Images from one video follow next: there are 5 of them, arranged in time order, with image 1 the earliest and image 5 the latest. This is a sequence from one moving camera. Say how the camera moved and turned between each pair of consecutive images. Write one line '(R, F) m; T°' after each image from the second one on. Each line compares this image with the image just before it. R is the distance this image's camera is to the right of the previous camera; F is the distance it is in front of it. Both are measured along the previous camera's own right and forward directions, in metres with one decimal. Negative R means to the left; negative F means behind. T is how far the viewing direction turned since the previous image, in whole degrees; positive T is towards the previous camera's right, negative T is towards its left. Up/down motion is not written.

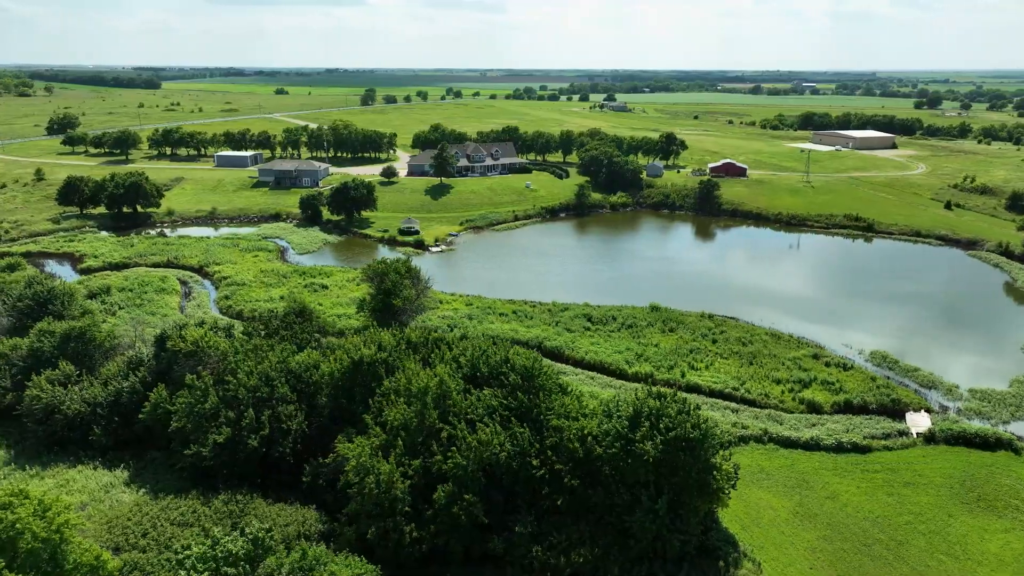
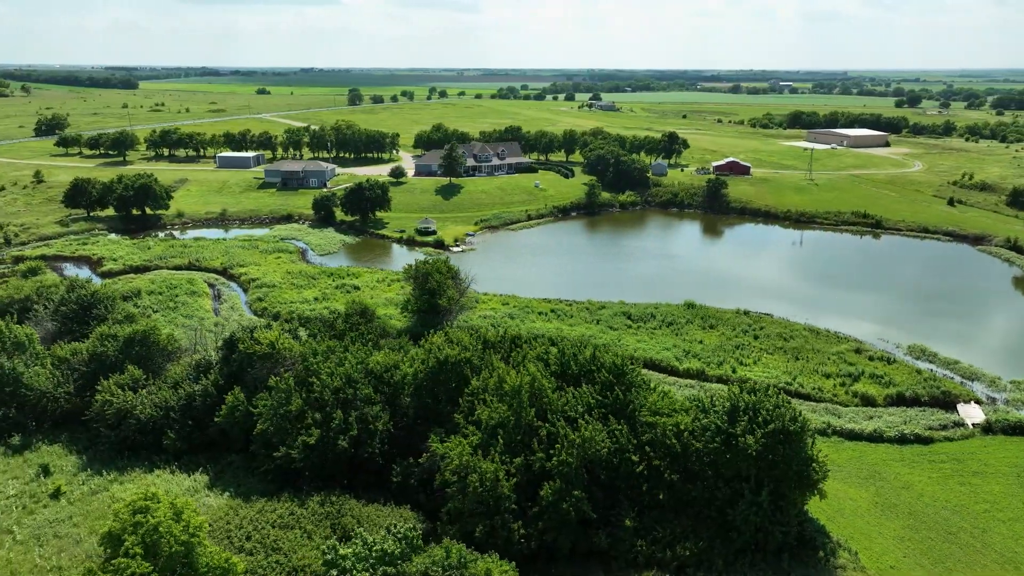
(-3.7, -0.2) m; +2°
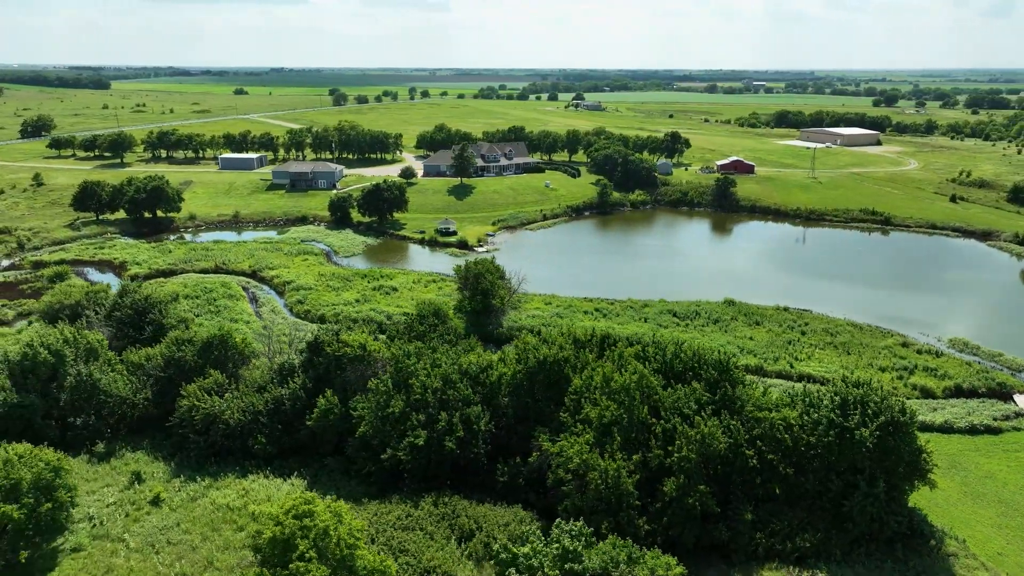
(-4.4, -0.1) m; +2°
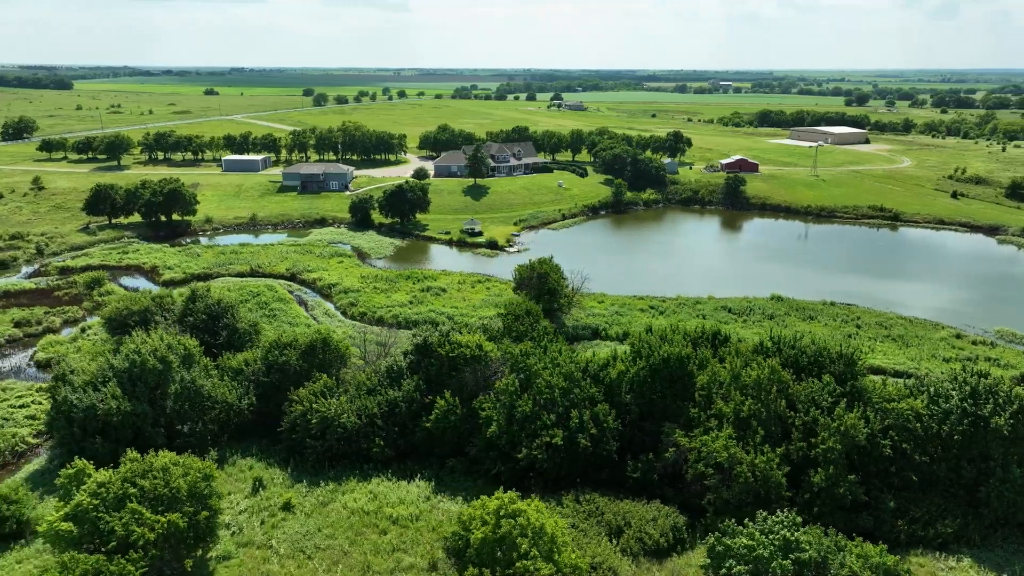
(-5.6, -0.1) m; +3°
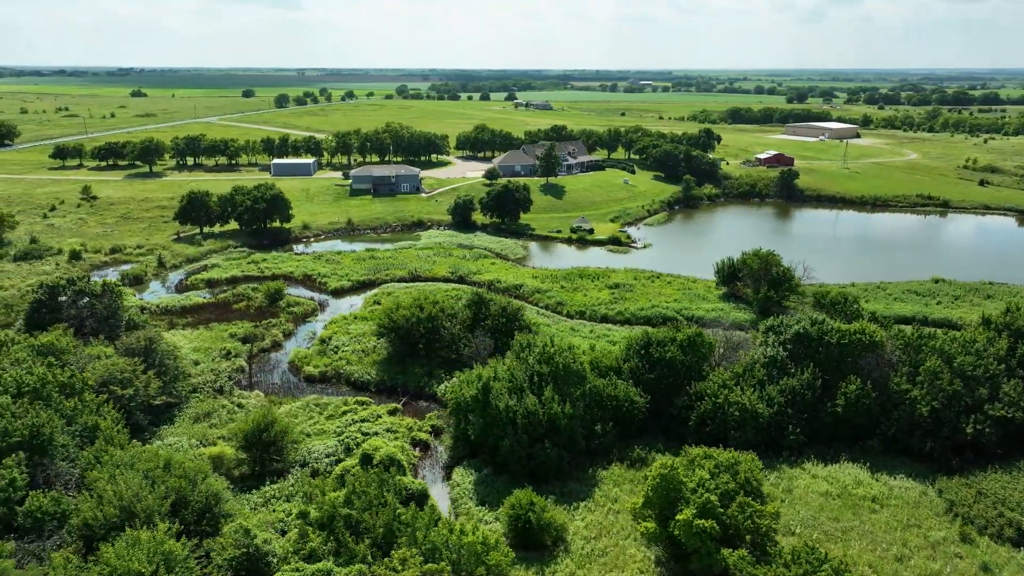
(-18.9, +0.7) m; +7°
